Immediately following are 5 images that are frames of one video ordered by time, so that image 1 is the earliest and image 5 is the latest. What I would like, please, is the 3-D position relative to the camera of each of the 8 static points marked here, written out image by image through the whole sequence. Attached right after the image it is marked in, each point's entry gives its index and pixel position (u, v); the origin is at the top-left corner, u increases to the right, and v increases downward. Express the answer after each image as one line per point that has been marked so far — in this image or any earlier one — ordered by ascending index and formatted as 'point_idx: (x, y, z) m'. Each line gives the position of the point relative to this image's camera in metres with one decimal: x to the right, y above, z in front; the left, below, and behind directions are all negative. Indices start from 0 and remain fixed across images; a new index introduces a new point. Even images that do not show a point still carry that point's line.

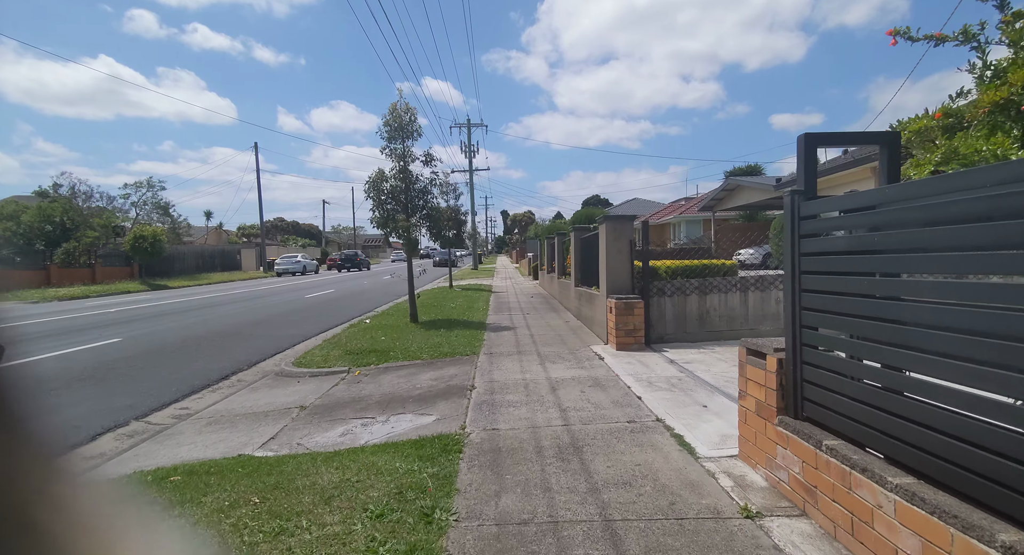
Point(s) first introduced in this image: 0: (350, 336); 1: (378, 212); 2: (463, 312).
0: (-2.7, -1.0, +8.7) m
1: (-2.5, +1.2, +9.8) m
2: (-1.1, -0.8, +11.7) m
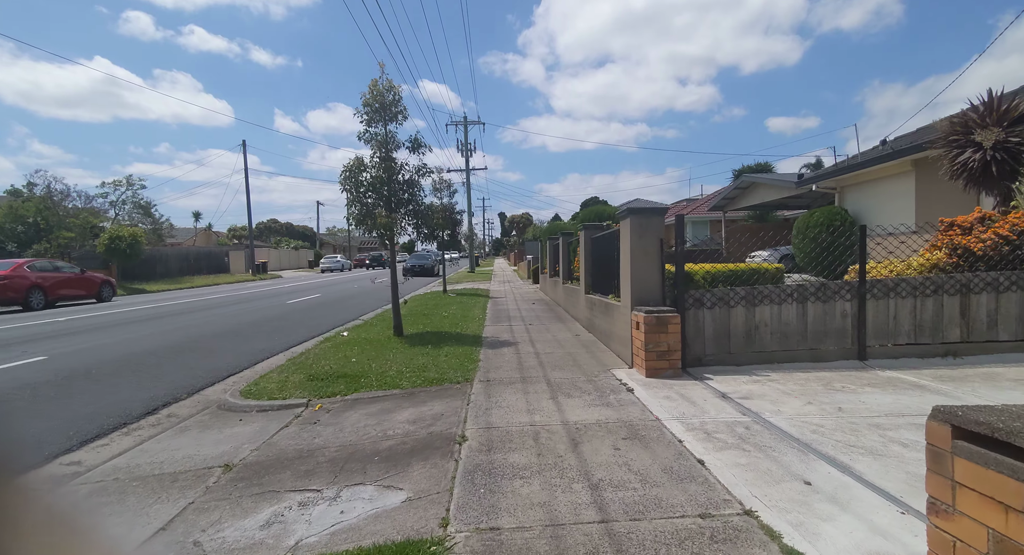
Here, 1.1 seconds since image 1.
0: (-2.7, -1.1, +7.2) m
1: (-2.5, +1.1, +8.4) m
2: (-1.1, -0.9, +10.3) m
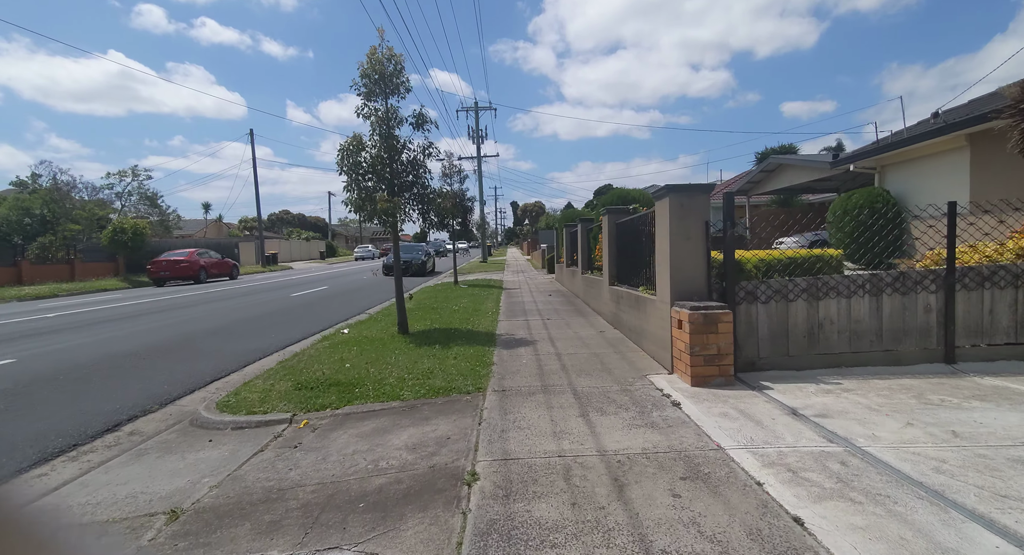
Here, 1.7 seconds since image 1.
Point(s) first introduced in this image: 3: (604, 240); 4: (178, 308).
0: (-2.4, -1.0, +6.5) m
1: (-2.3, +1.3, +7.6) m
2: (-0.8, -0.7, +9.5) m
3: (+1.6, +0.7, +9.2) m
4: (-9.0, -0.8, +14.0) m
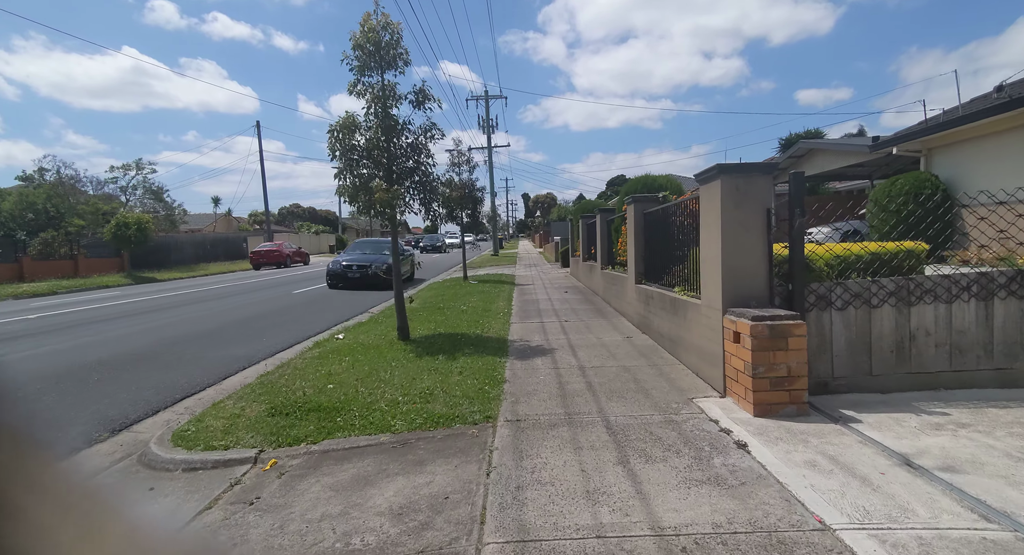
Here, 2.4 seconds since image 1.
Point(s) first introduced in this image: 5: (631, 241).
0: (-2.3, -1.0, +5.6) m
1: (-2.1, +1.3, +6.7) m
2: (-0.6, -0.7, +8.6) m
3: (+1.9, +0.7, +8.3) m
4: (-8.7, -0.8, +13.3) m
5: (+1.8, +0.6, +8.1) m
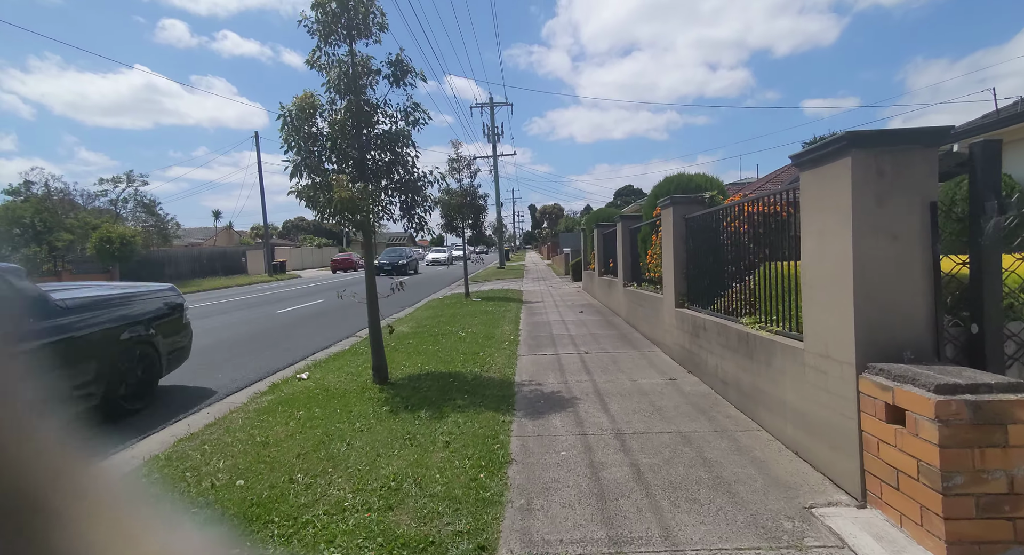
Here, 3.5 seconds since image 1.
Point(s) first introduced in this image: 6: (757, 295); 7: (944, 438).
0: (-2.2, -1.2, +4.1) m
1: (-2.1, +1.0, +5.2) m
2: (-0.5, -1.0, +7.0) m
3: (+1.9, +0.4, +6.7) m
4: (-8.5, -1.2, +11.9) m
5: (+1.9, +0.3, +6.5) m
6: (+2.2, -0.2, +4.6) m
7: (+1.8, -0.6, +2.1) m
